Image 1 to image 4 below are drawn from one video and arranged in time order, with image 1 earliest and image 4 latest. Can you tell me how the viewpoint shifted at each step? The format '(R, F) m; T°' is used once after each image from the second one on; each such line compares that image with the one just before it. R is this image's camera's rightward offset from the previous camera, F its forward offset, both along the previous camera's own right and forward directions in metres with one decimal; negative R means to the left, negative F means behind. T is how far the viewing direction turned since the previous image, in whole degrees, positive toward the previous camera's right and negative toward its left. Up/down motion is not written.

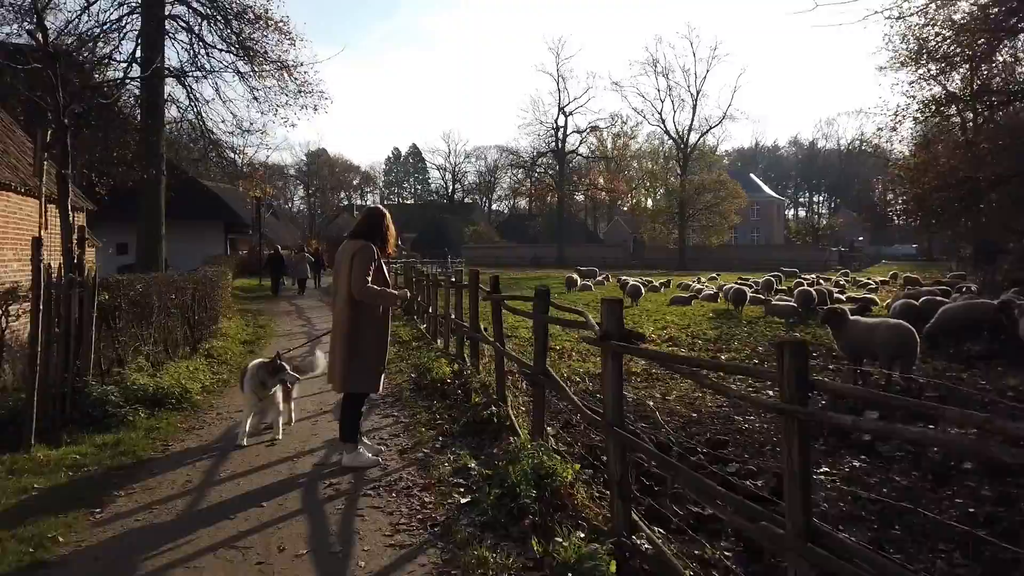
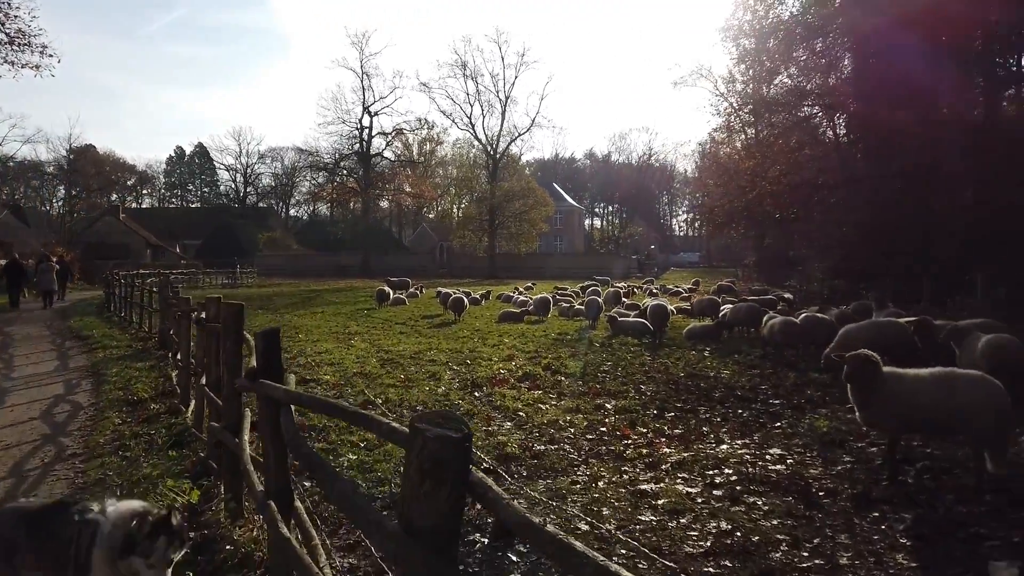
(0.0, +4.2) m; +15°
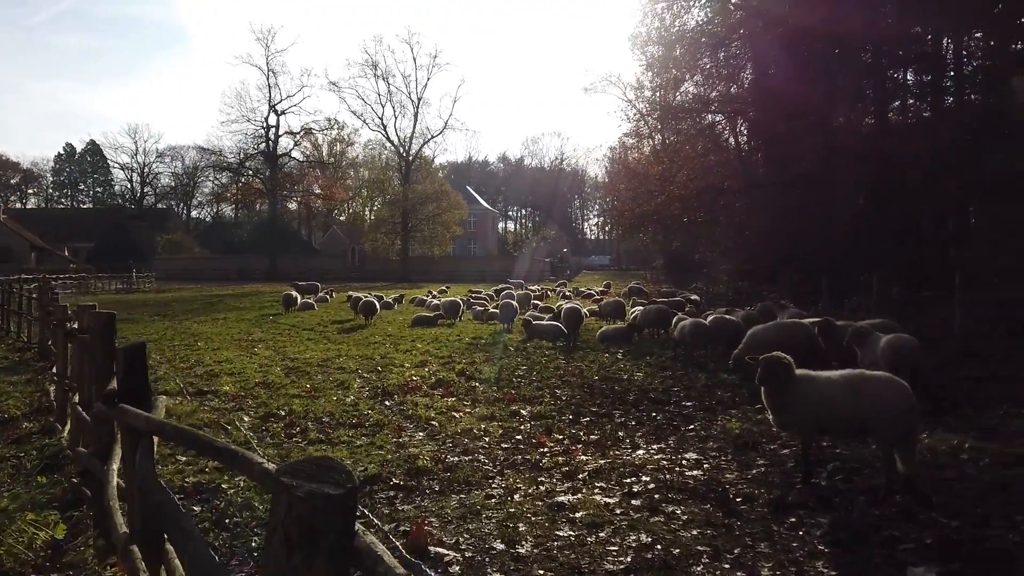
(0.0, +0.3) m; +7°
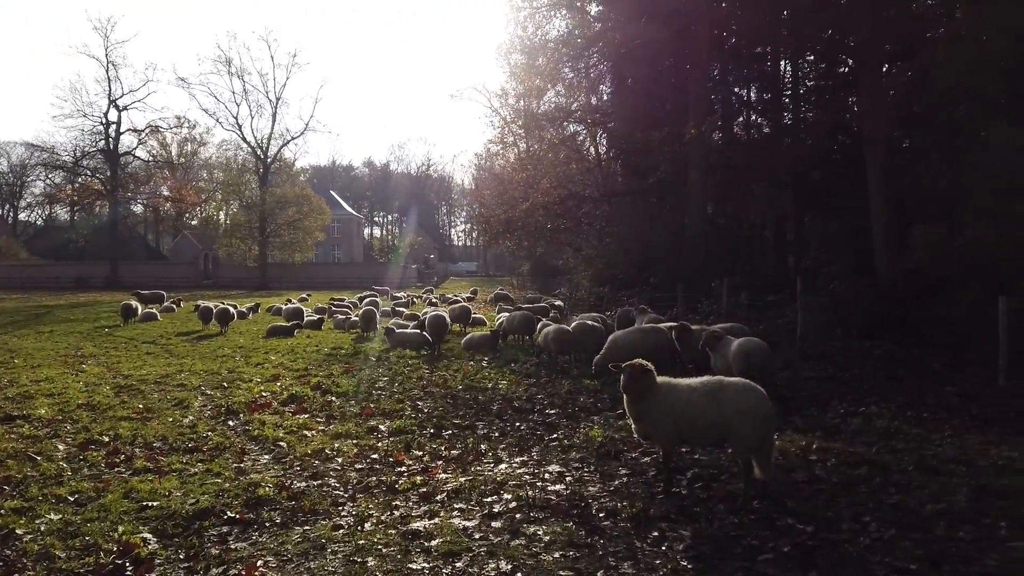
(+0.1, +0.4) m; +10°
